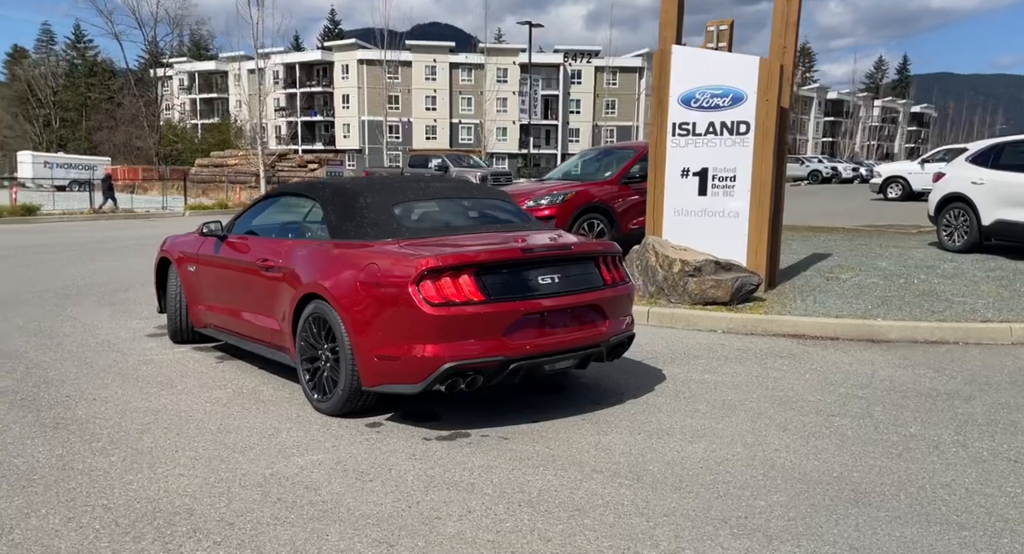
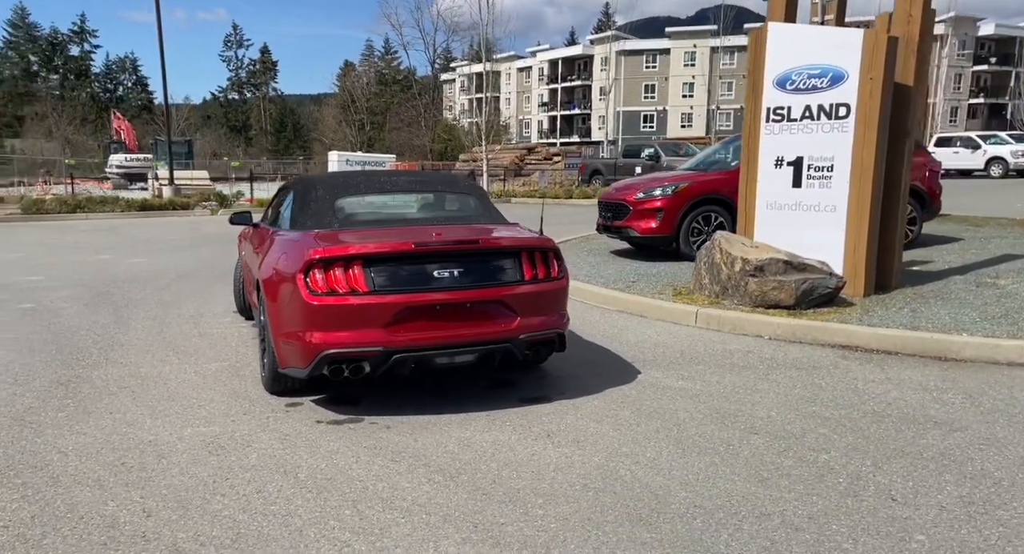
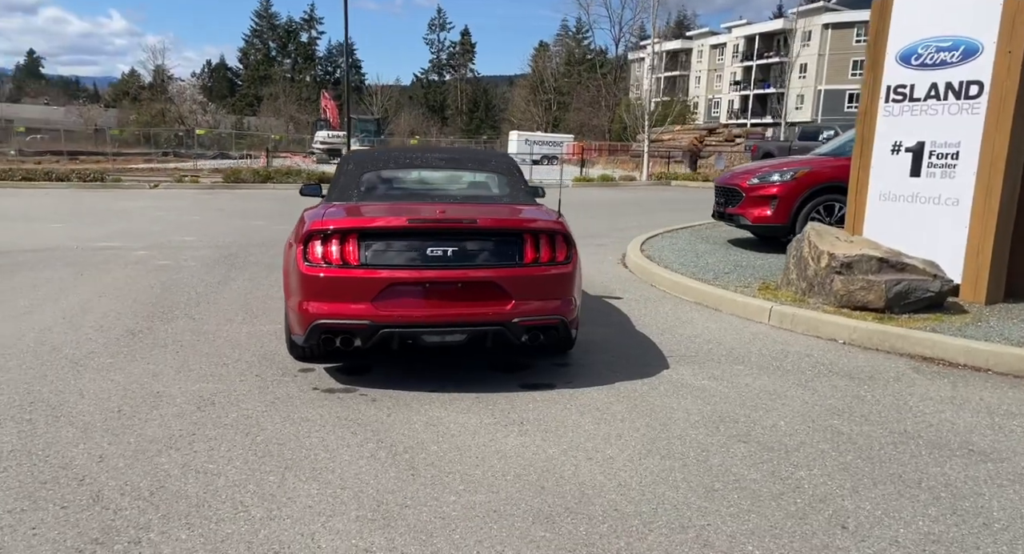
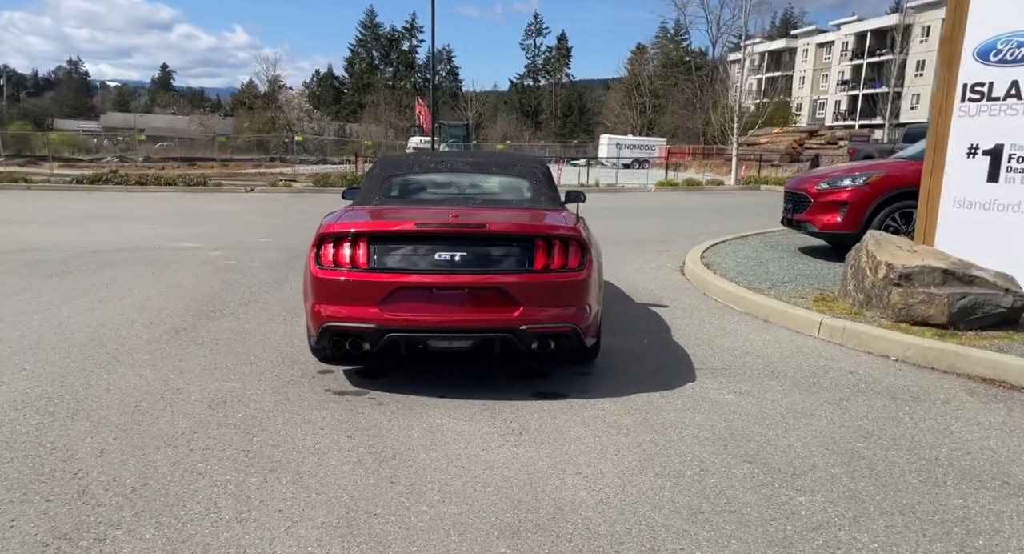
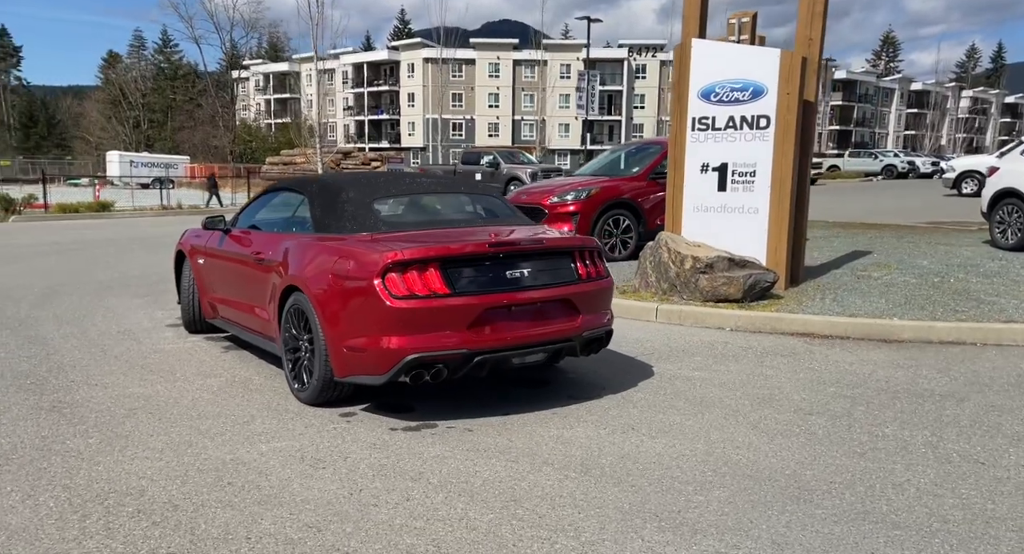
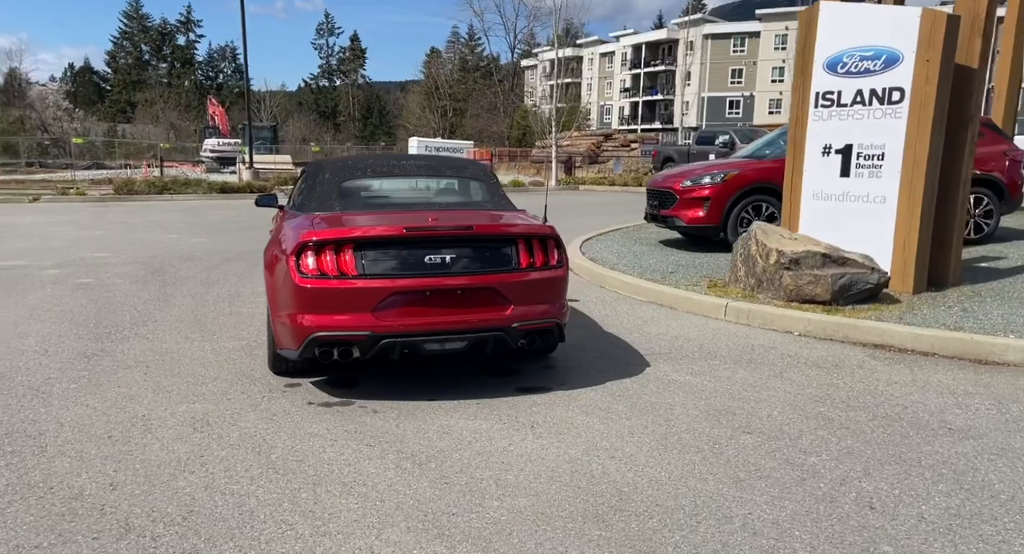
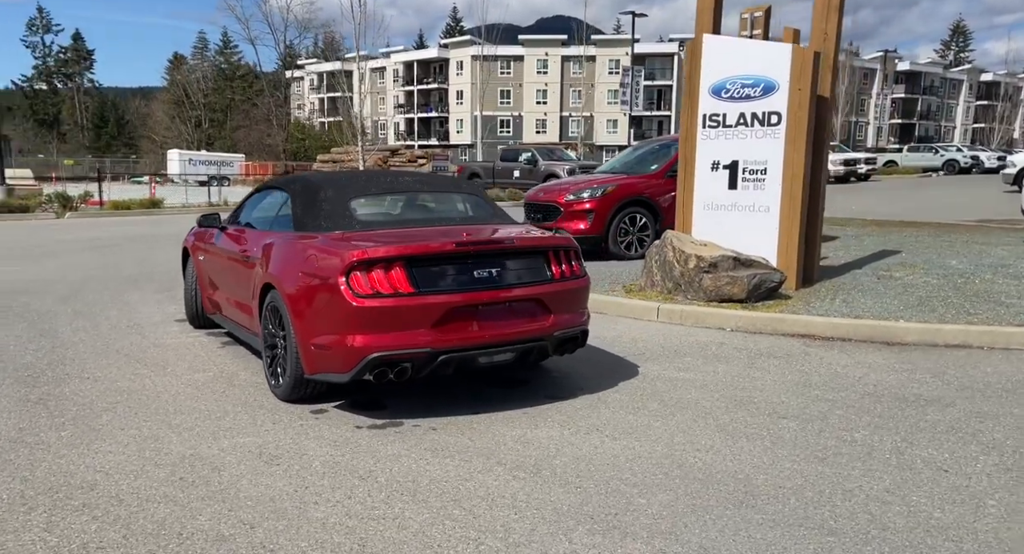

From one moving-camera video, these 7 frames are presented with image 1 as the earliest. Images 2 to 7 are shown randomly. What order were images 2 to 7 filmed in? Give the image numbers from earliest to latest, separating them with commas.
5, 7, 2, 6, 3, 4
